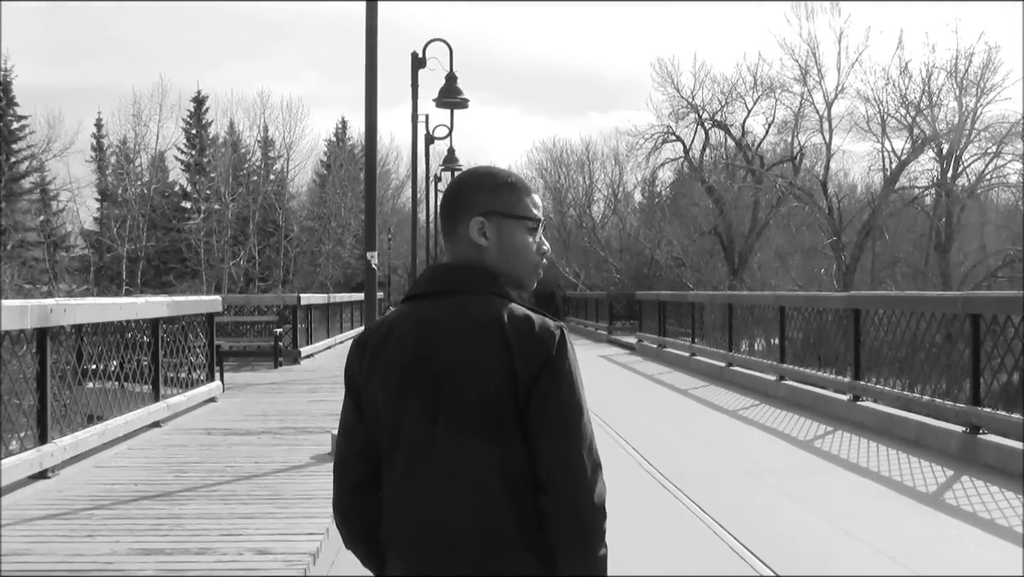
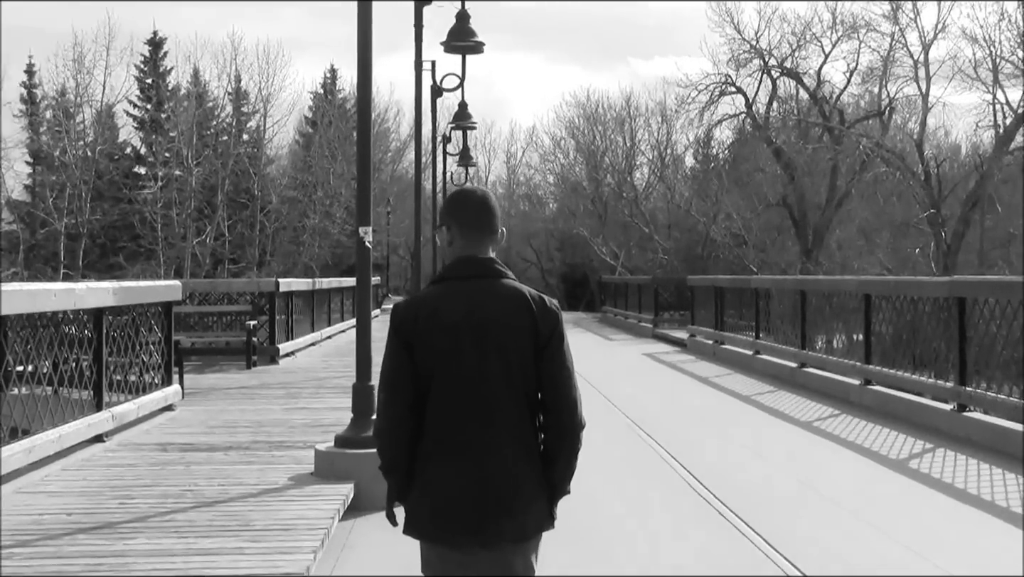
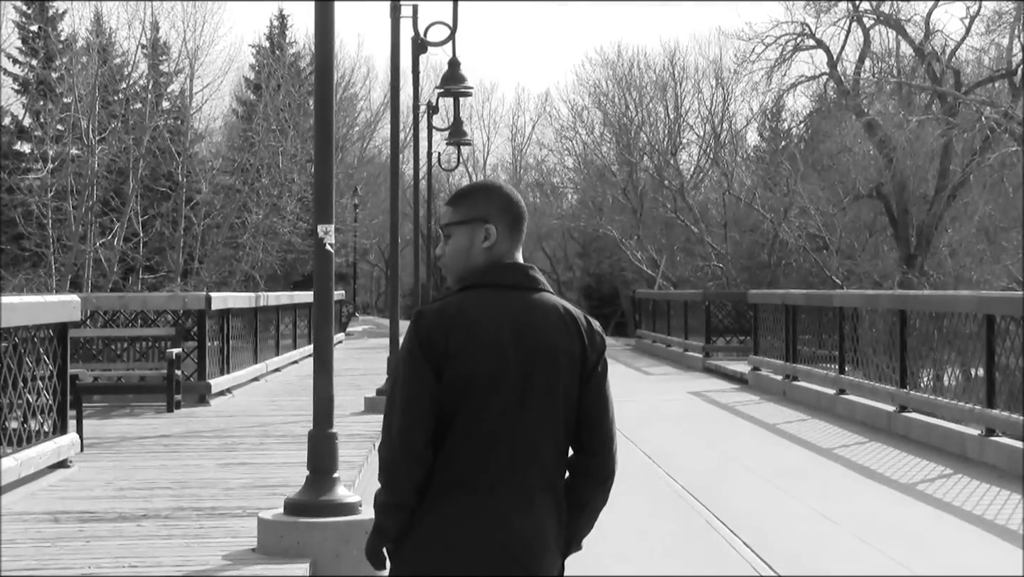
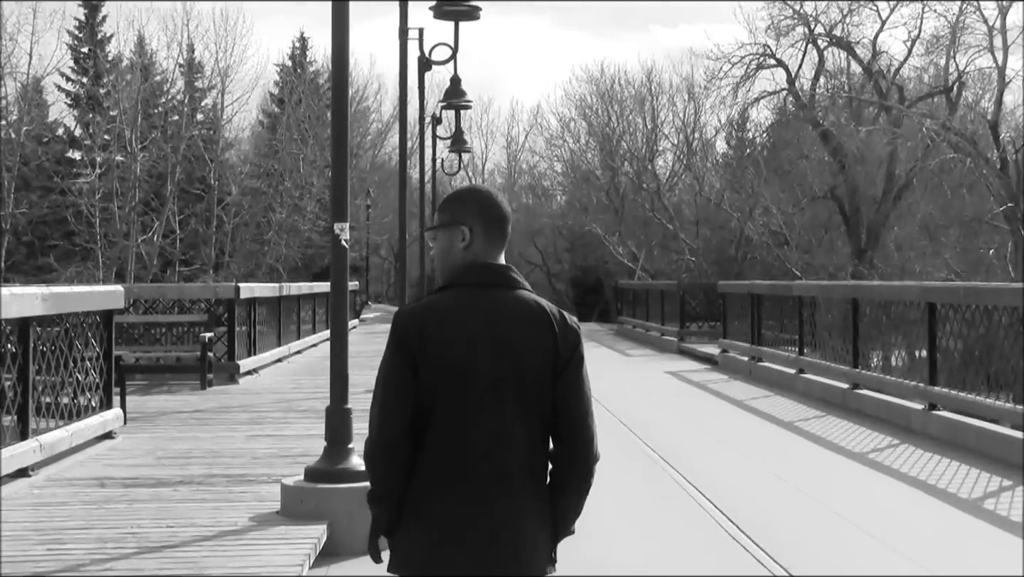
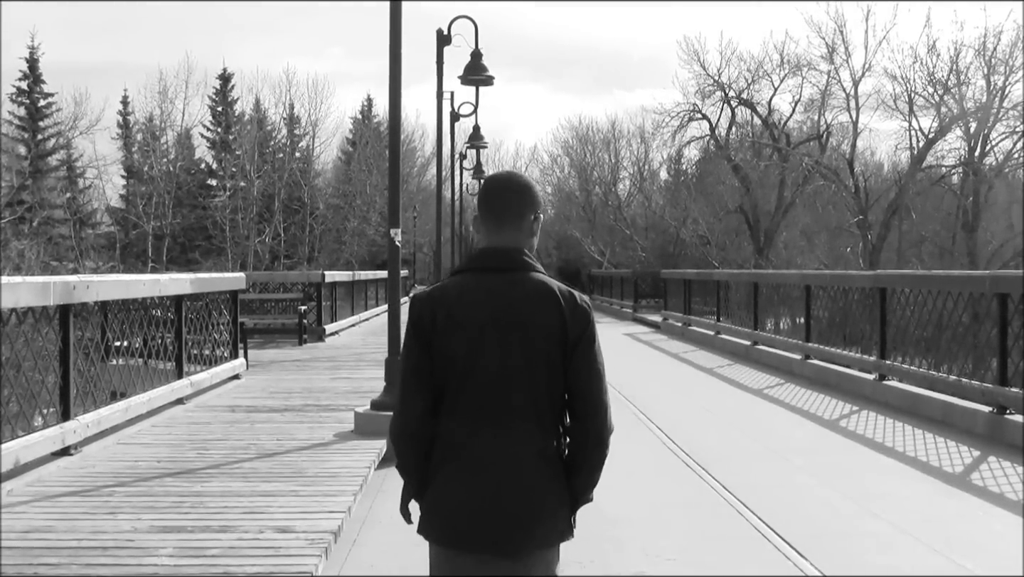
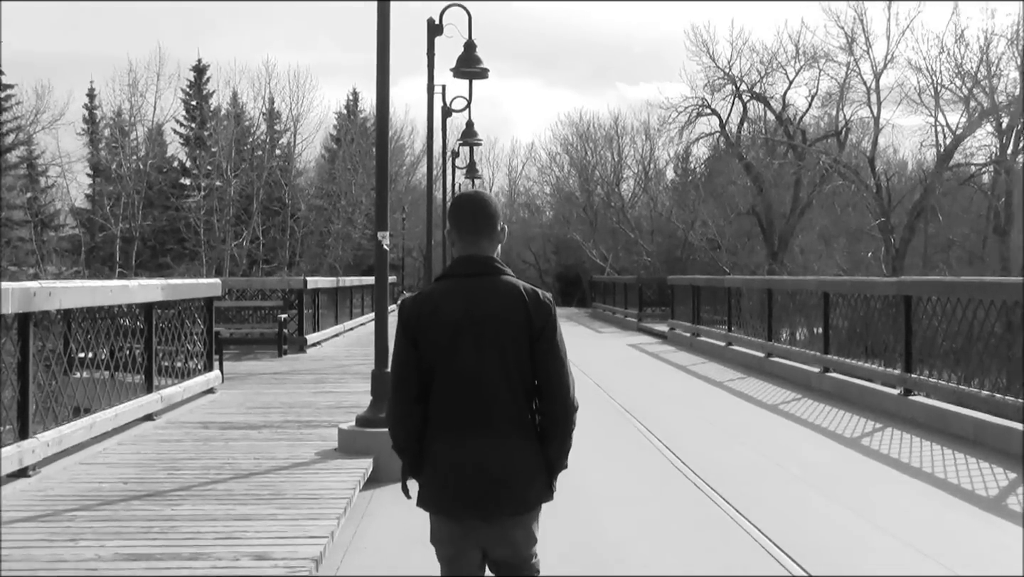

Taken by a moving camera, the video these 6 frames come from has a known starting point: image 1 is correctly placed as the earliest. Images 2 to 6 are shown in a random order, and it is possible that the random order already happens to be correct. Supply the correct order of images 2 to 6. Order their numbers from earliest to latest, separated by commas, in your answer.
5, 6, 2, 4, 3
